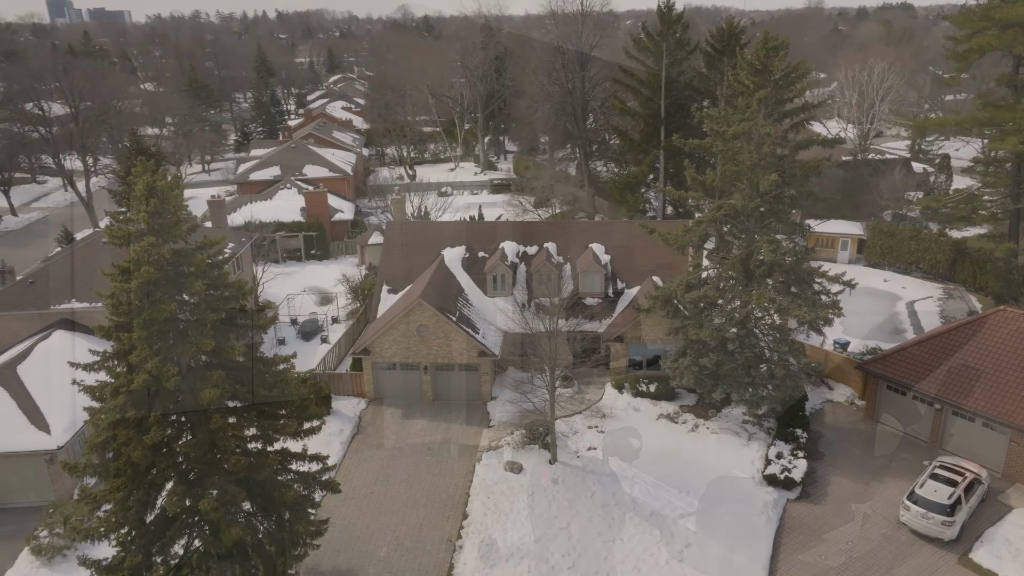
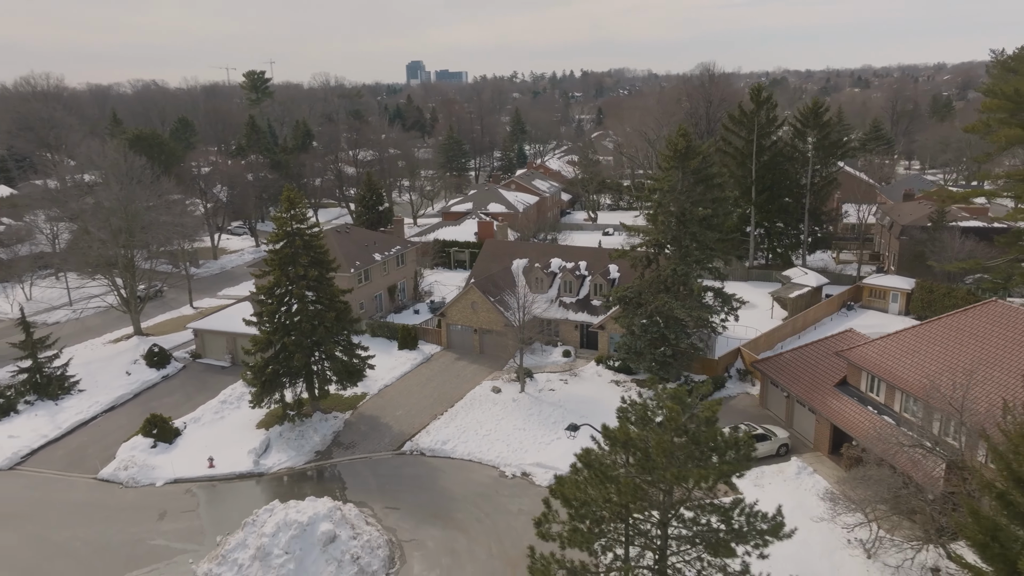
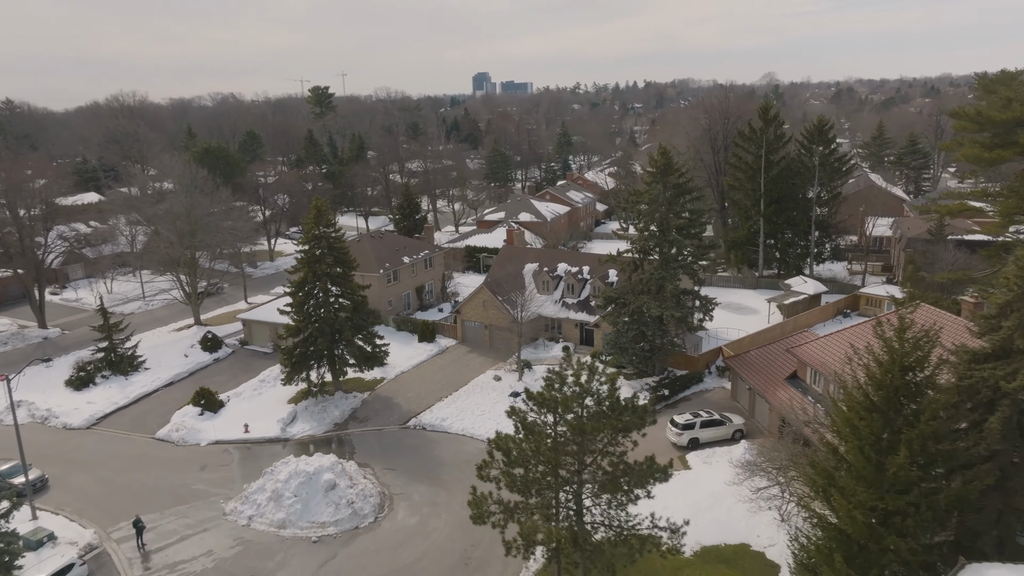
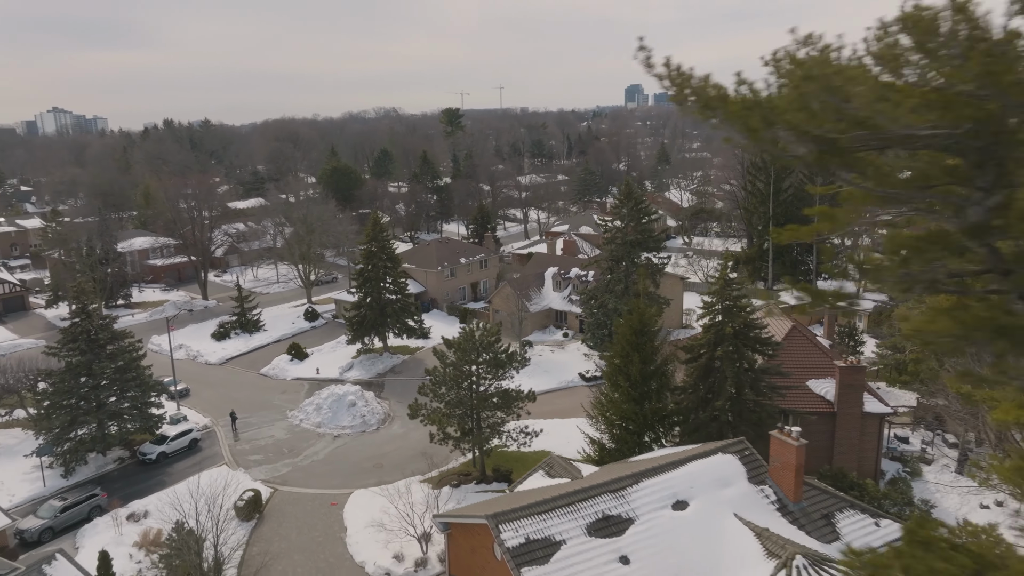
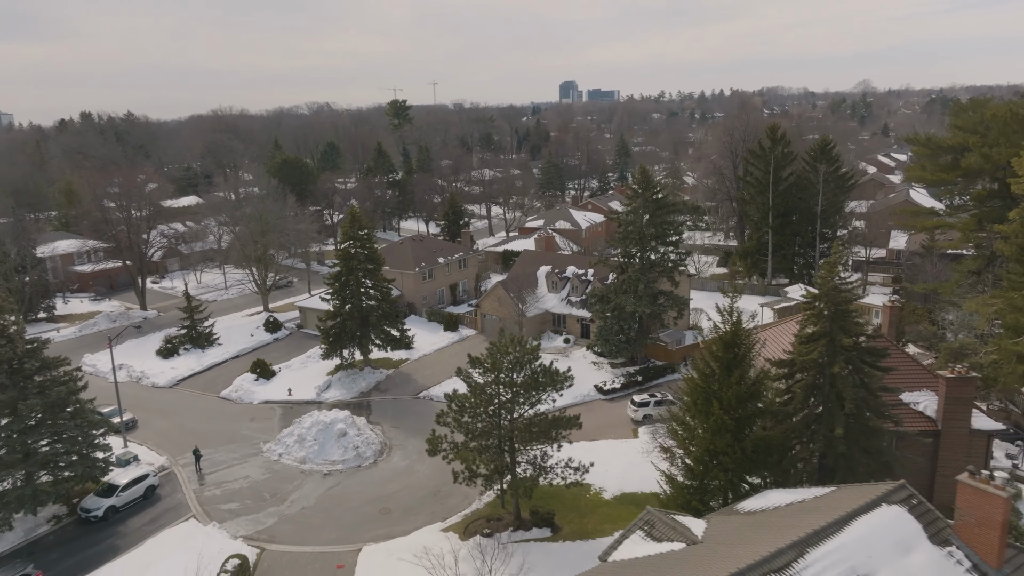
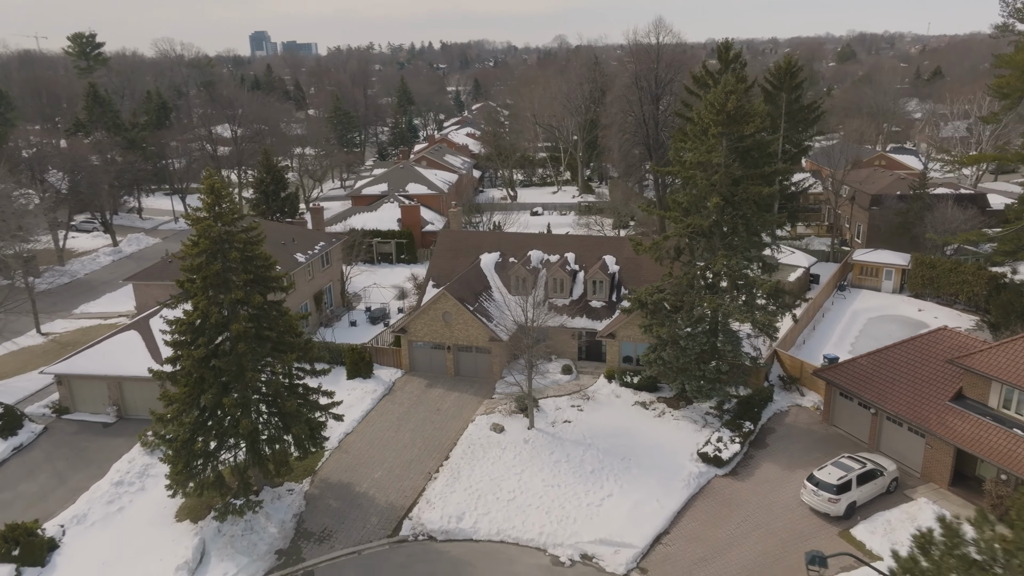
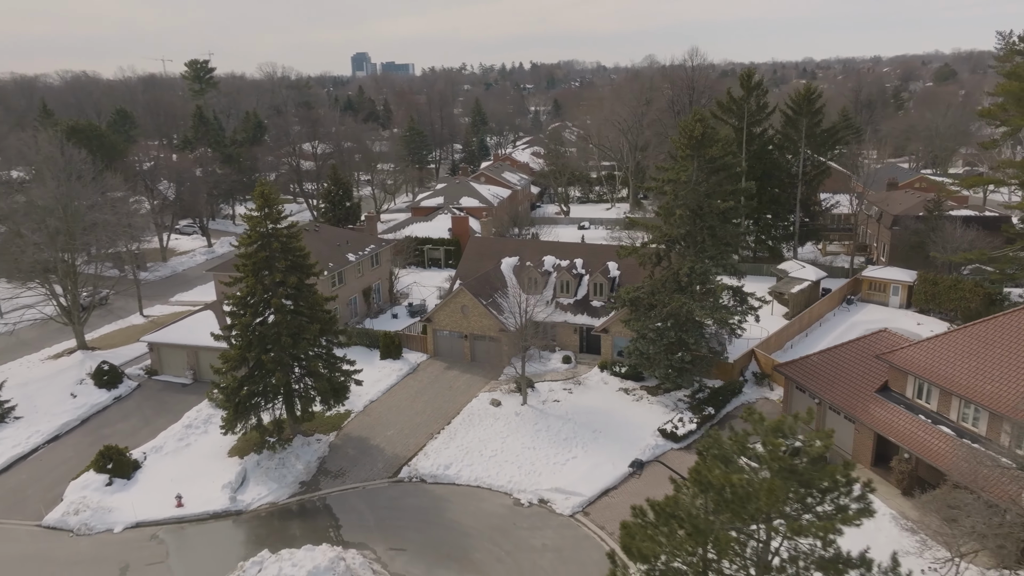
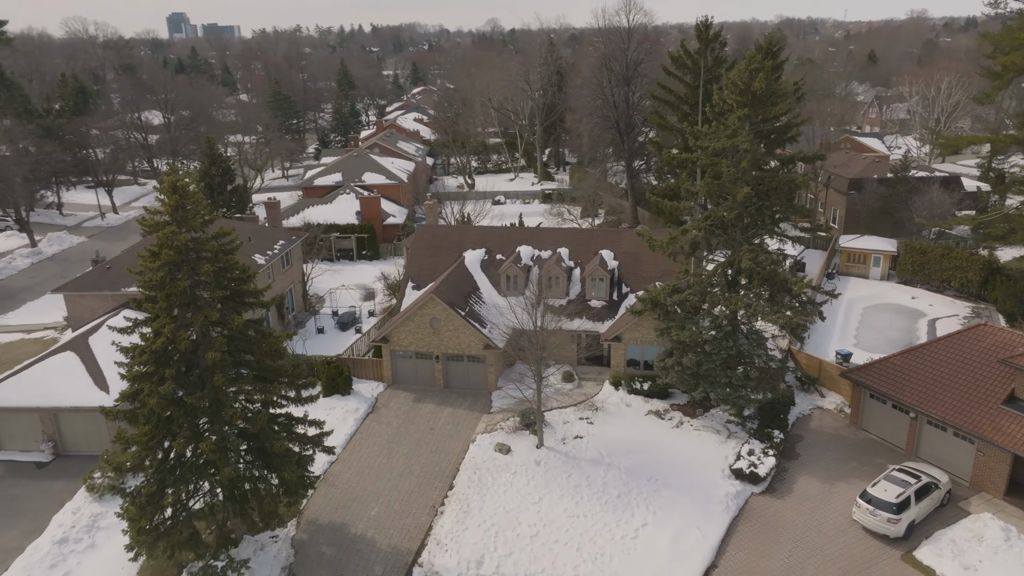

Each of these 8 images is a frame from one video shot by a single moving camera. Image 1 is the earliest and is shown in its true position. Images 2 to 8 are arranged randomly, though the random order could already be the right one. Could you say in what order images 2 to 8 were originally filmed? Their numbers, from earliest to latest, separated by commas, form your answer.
8, 6, 7, 2, 3, 5, 4
